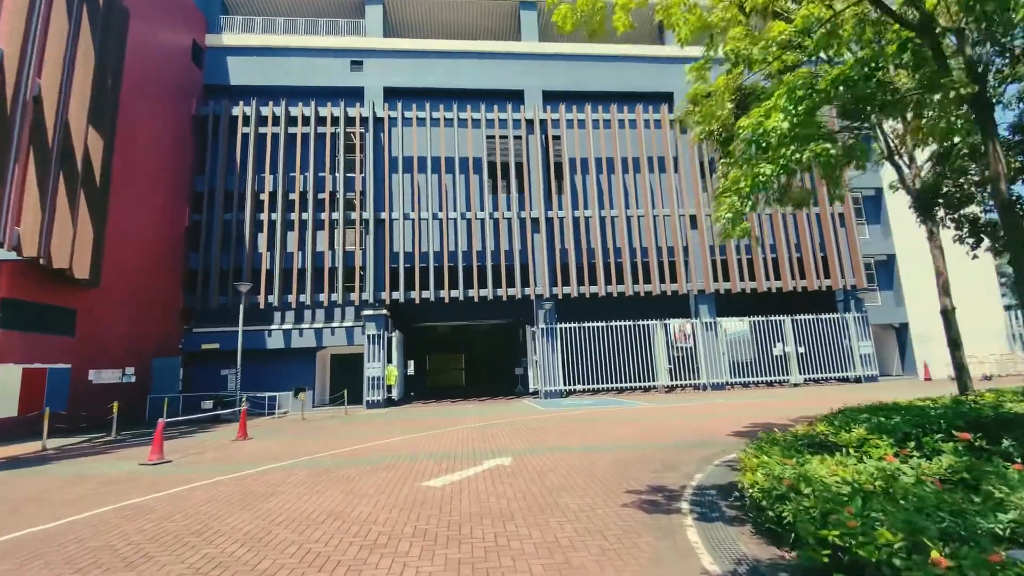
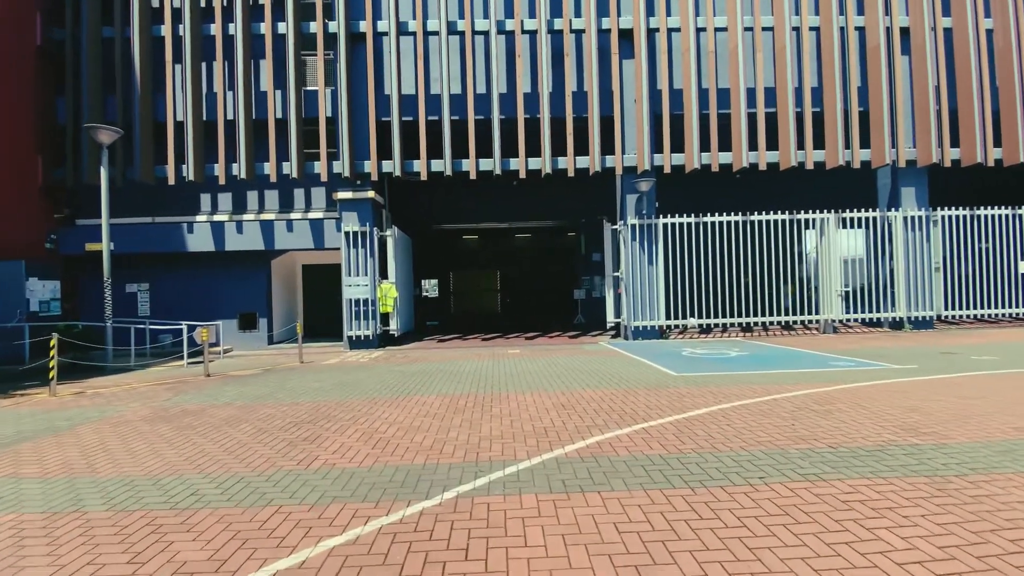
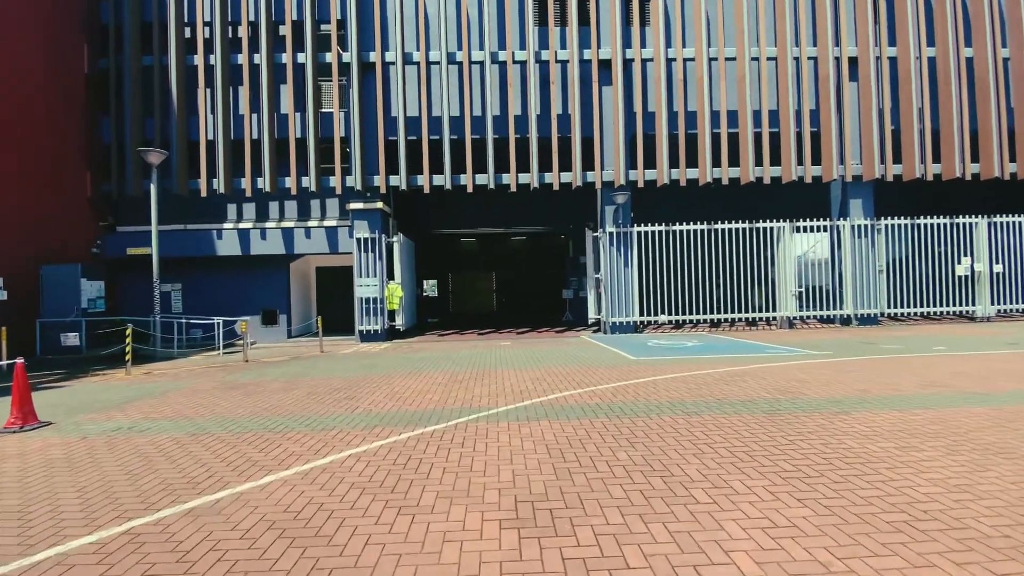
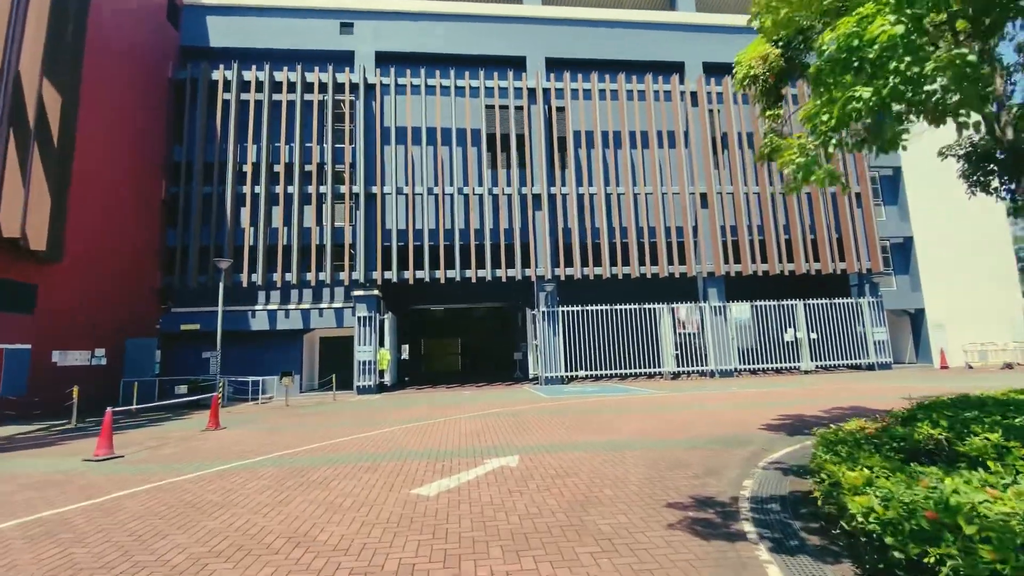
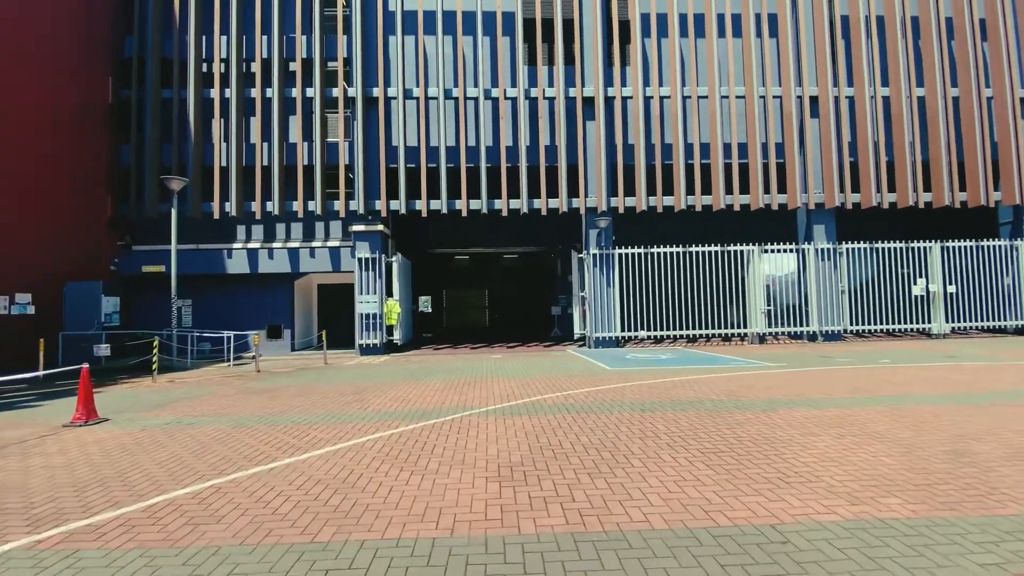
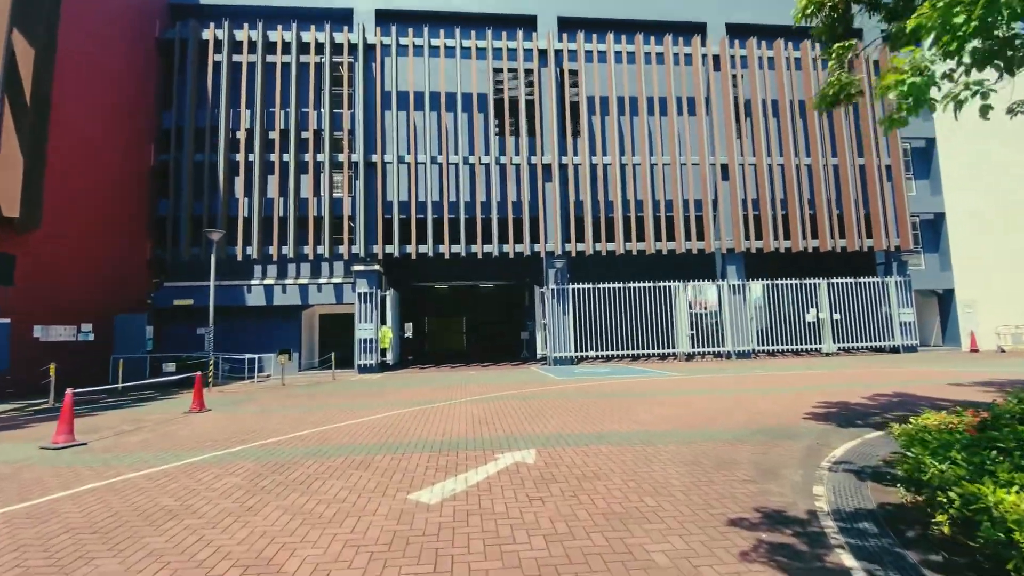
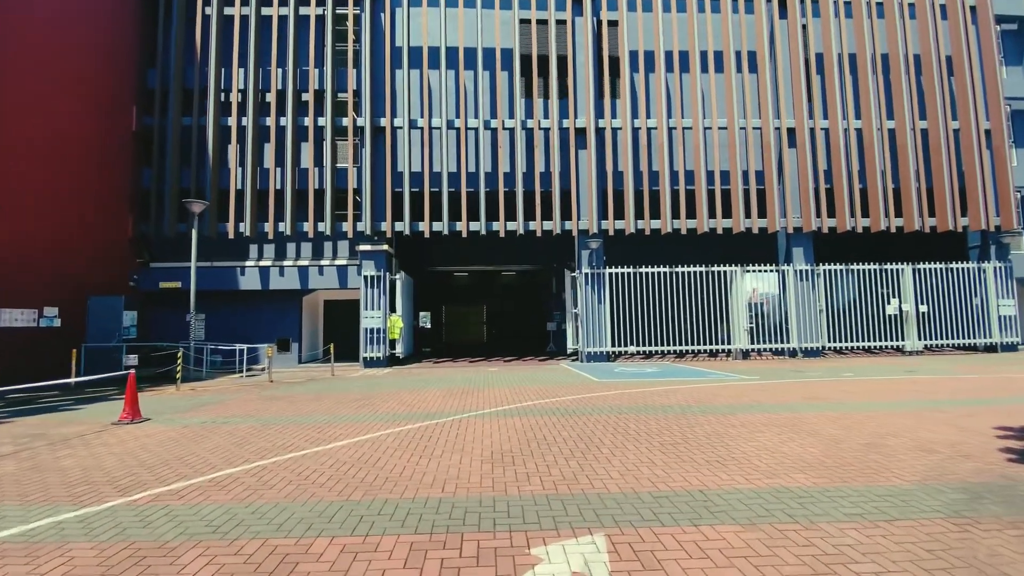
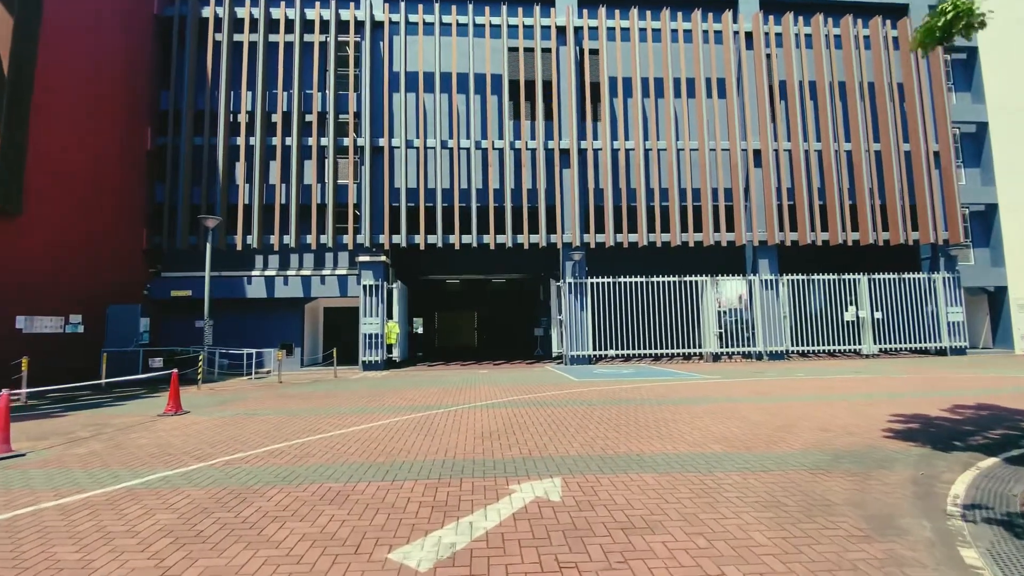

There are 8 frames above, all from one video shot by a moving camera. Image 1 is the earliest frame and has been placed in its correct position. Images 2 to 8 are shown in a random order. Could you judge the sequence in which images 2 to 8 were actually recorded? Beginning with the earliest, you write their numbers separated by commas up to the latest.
4, 6, 8, 7, 5, 3, 2
